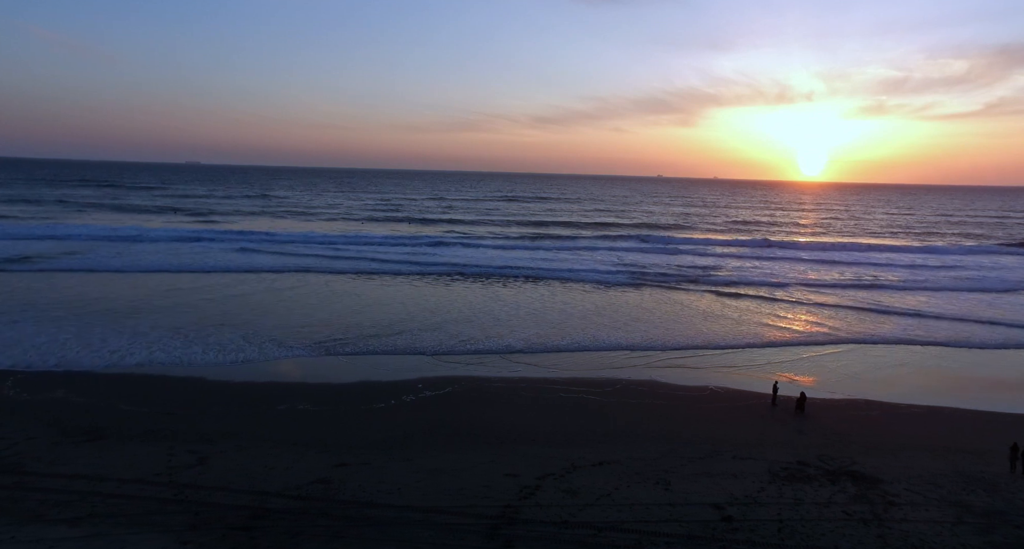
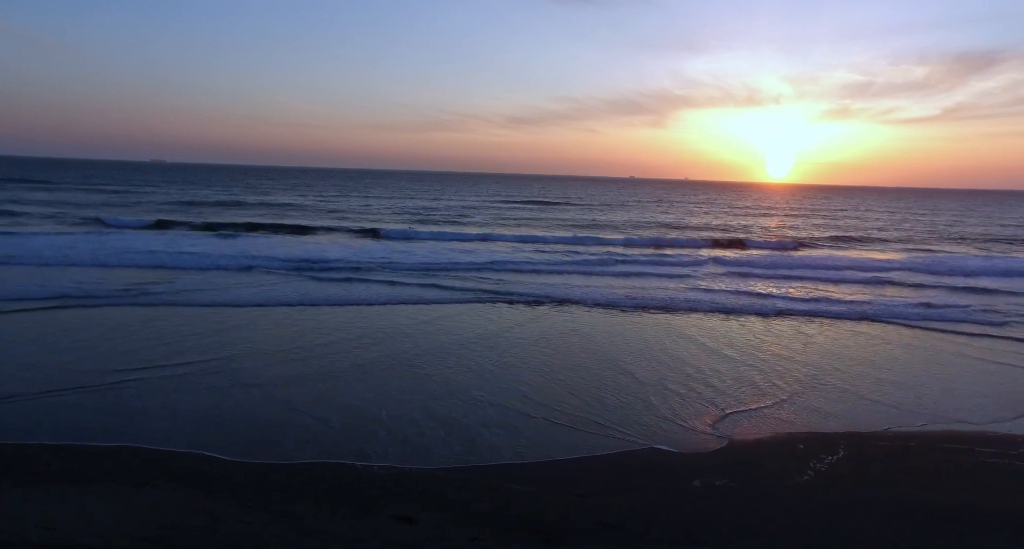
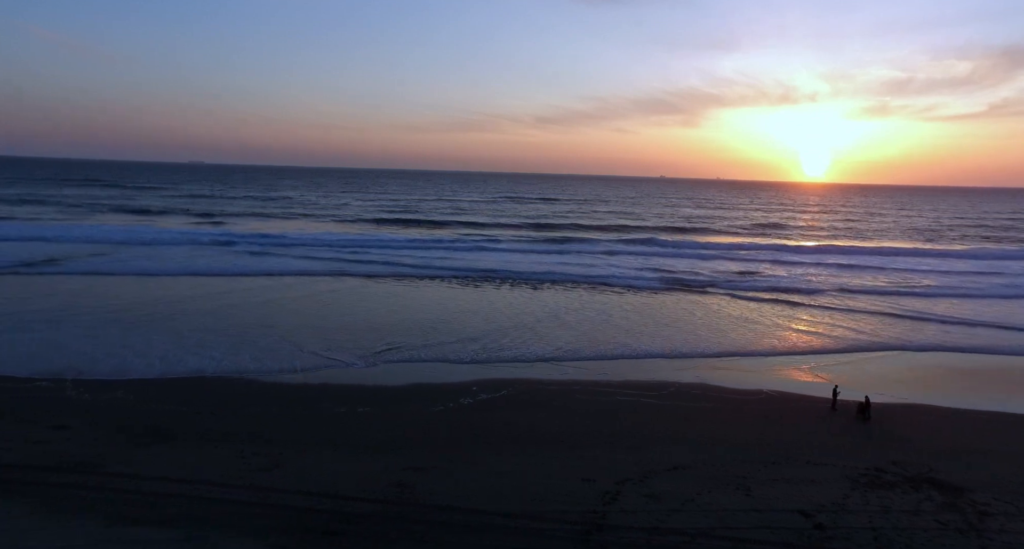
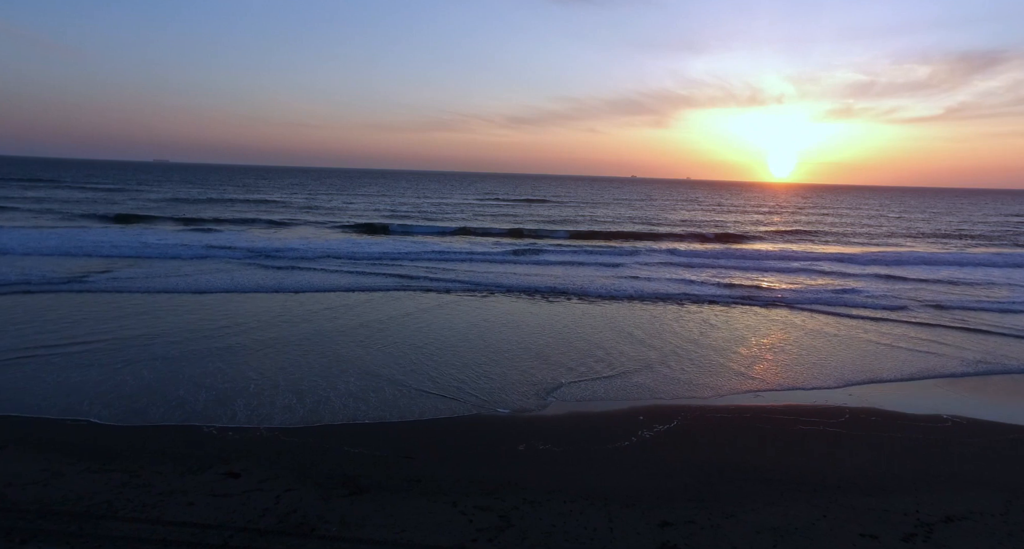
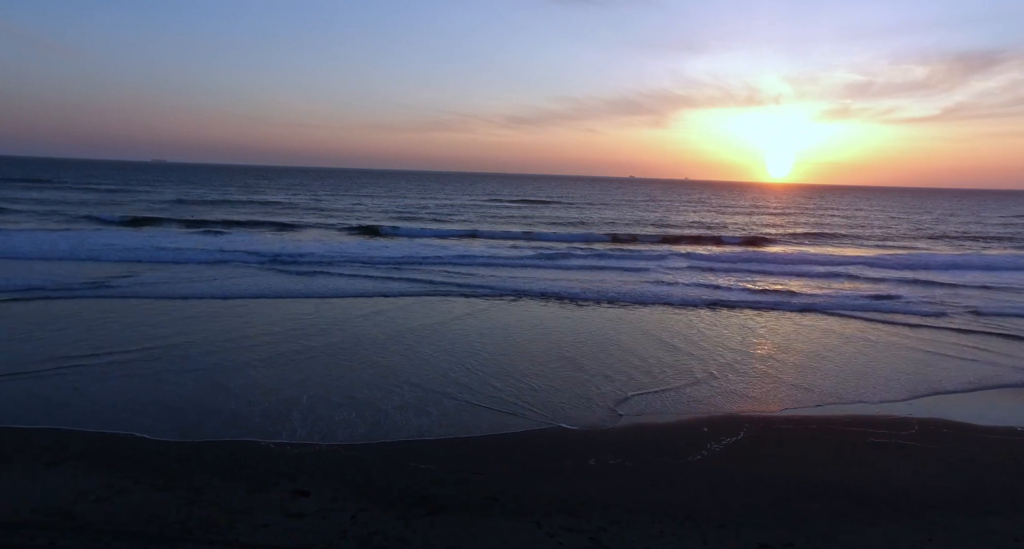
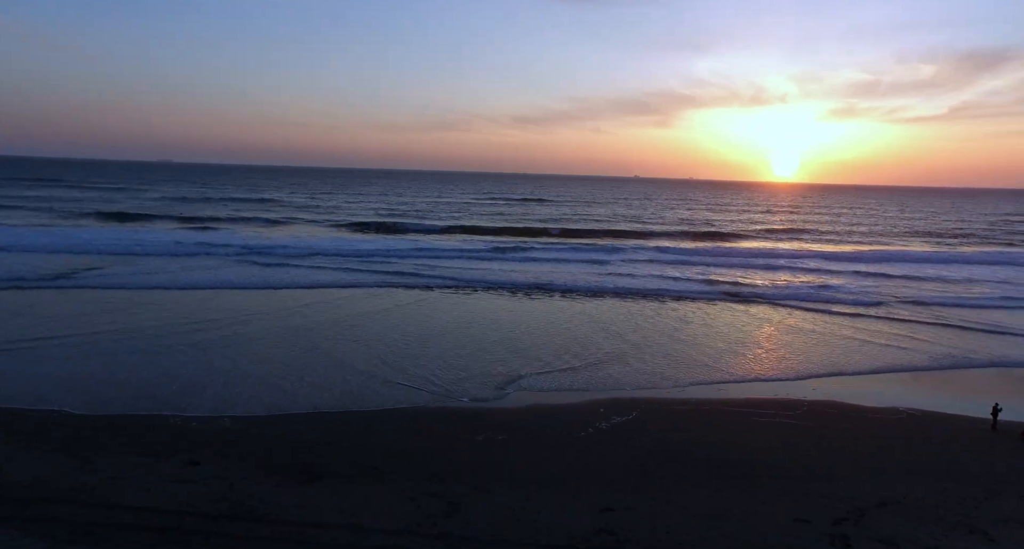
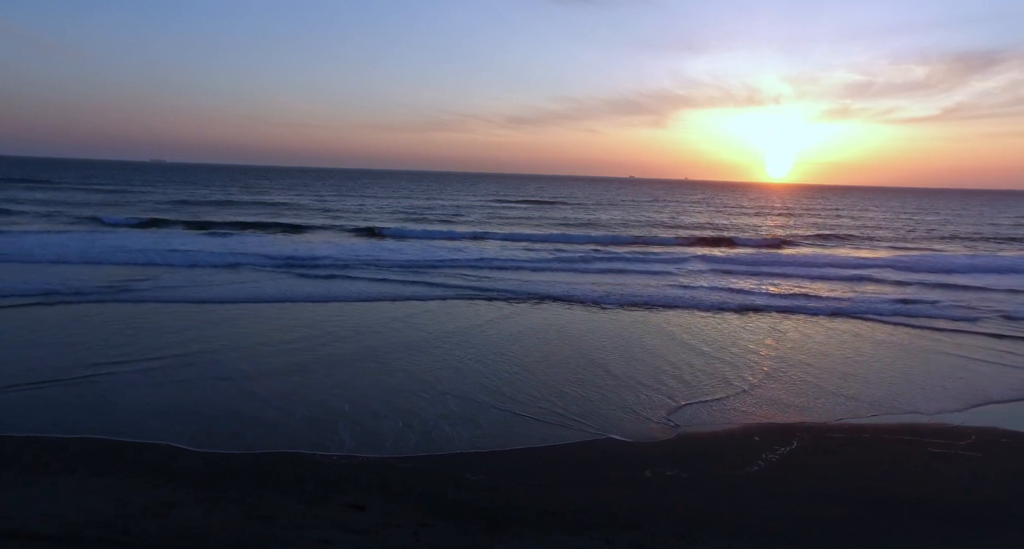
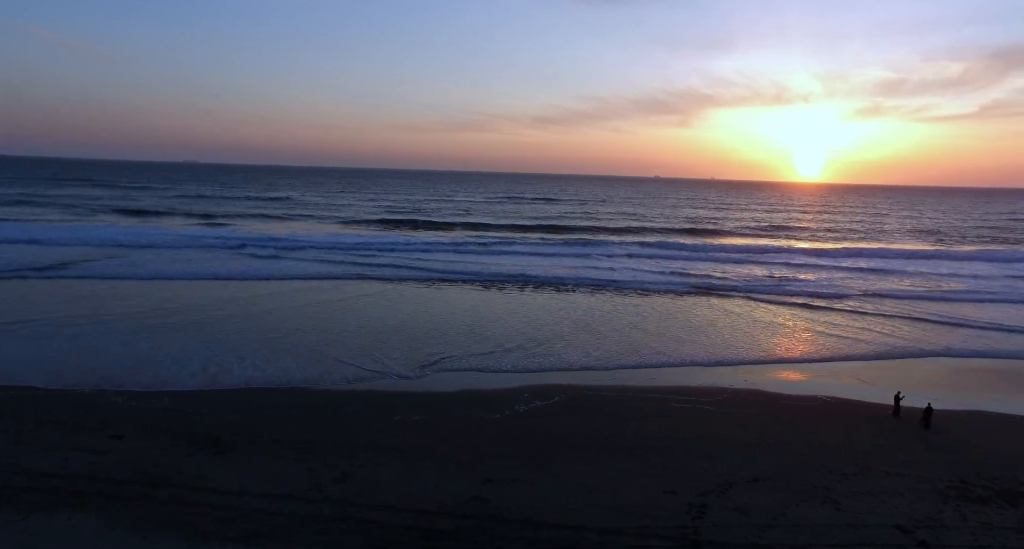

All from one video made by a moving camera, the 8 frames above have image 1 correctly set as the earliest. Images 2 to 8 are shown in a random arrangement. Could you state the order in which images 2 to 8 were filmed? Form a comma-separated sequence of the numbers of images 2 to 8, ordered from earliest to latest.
3, 8, 6, 4, 5, 7, 2
